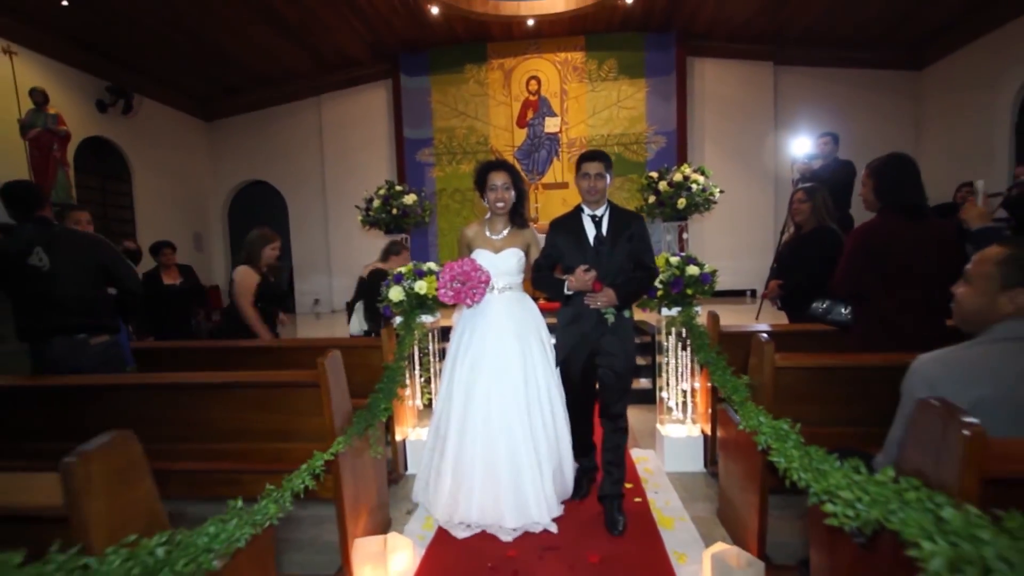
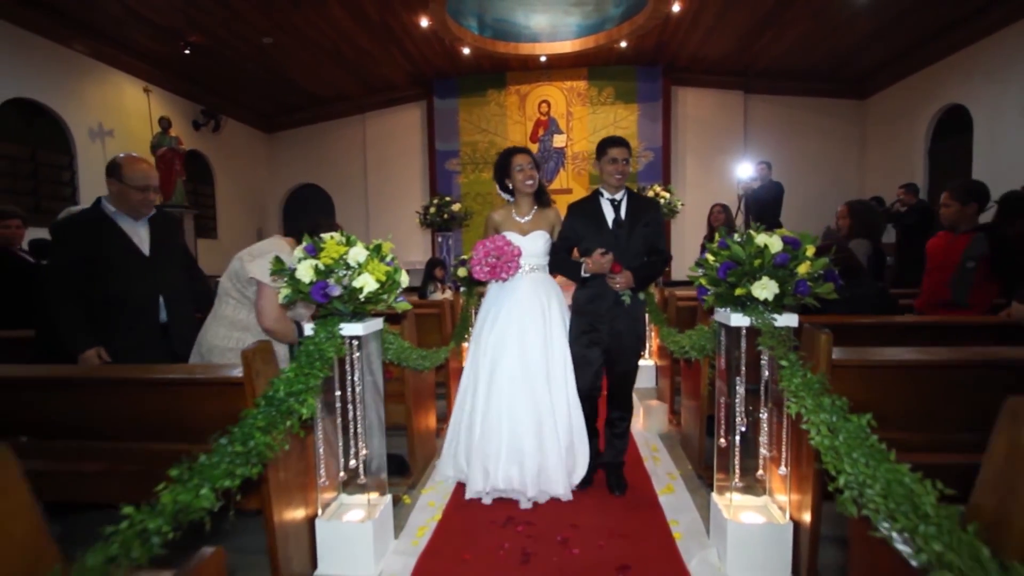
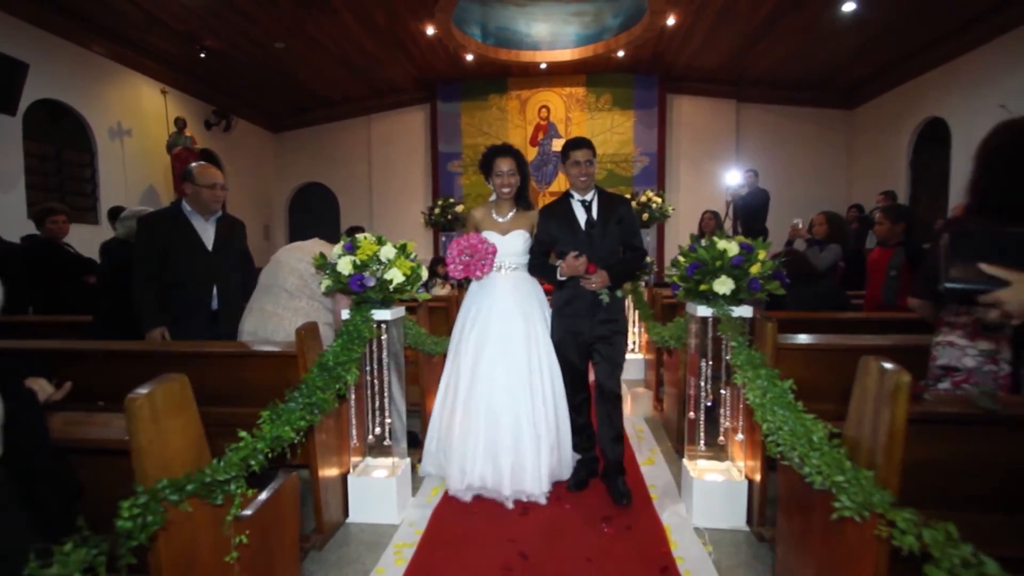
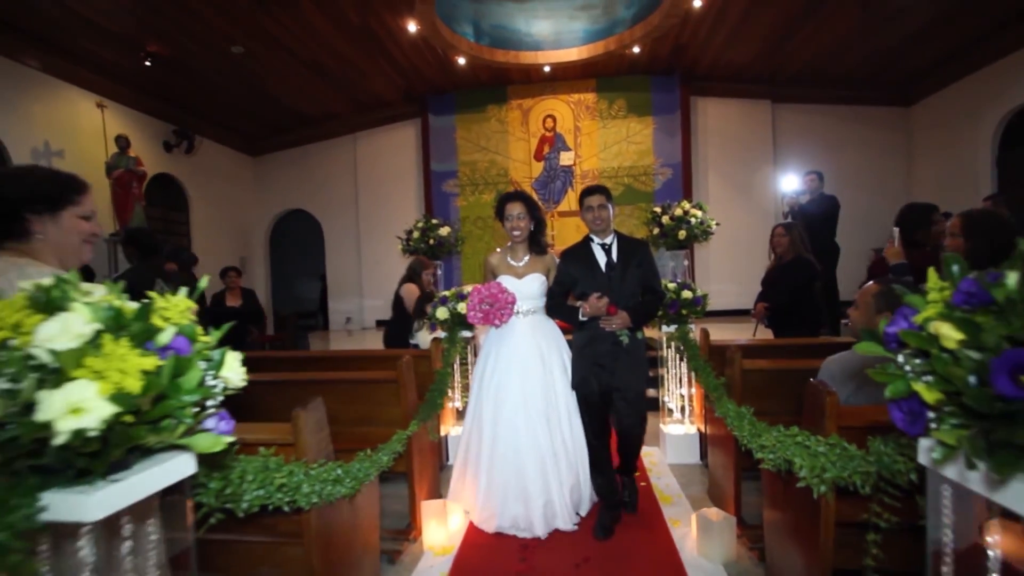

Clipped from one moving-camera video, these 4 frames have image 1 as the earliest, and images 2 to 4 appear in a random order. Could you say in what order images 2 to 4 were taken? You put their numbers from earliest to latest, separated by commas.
4, 2, 3
